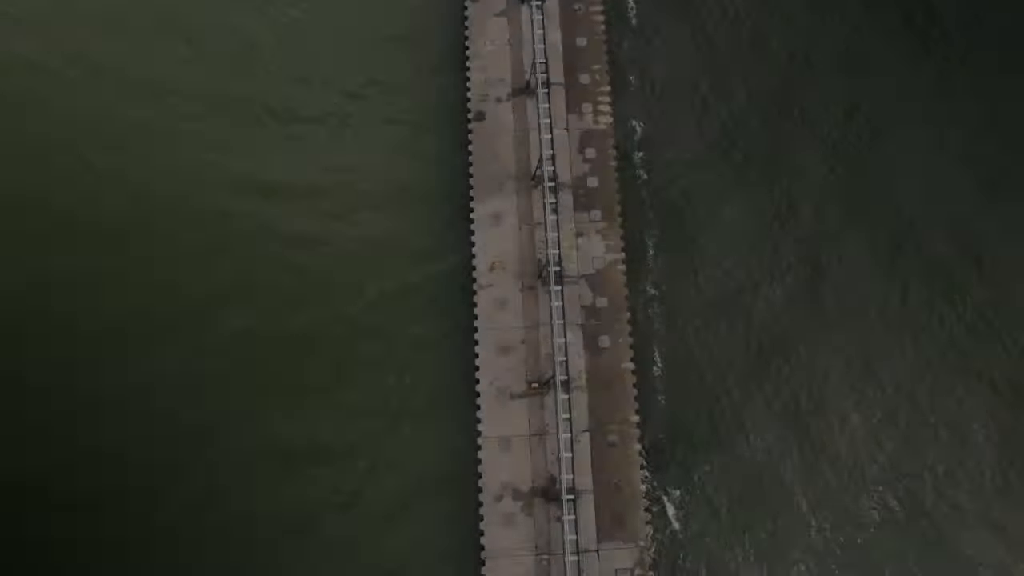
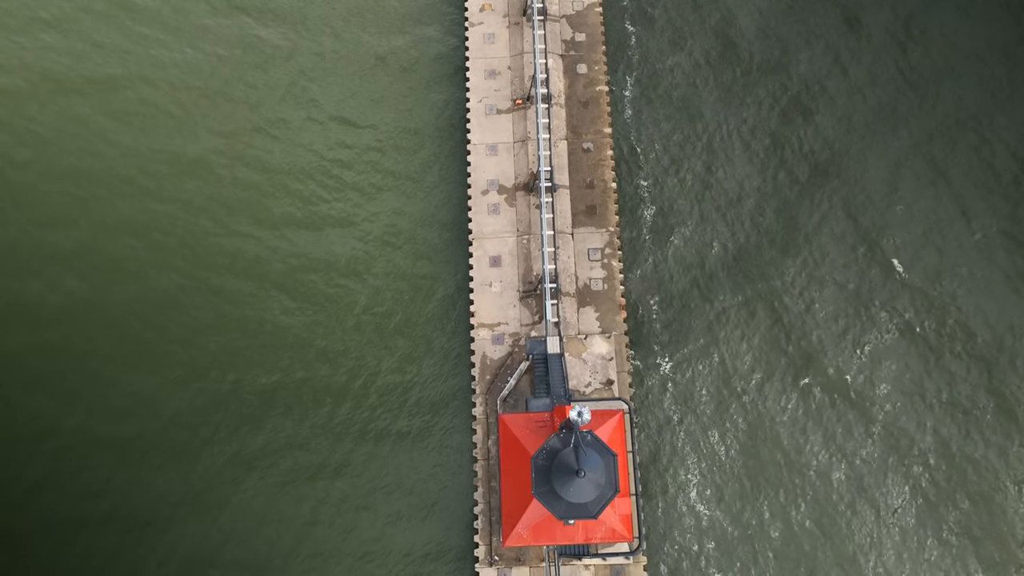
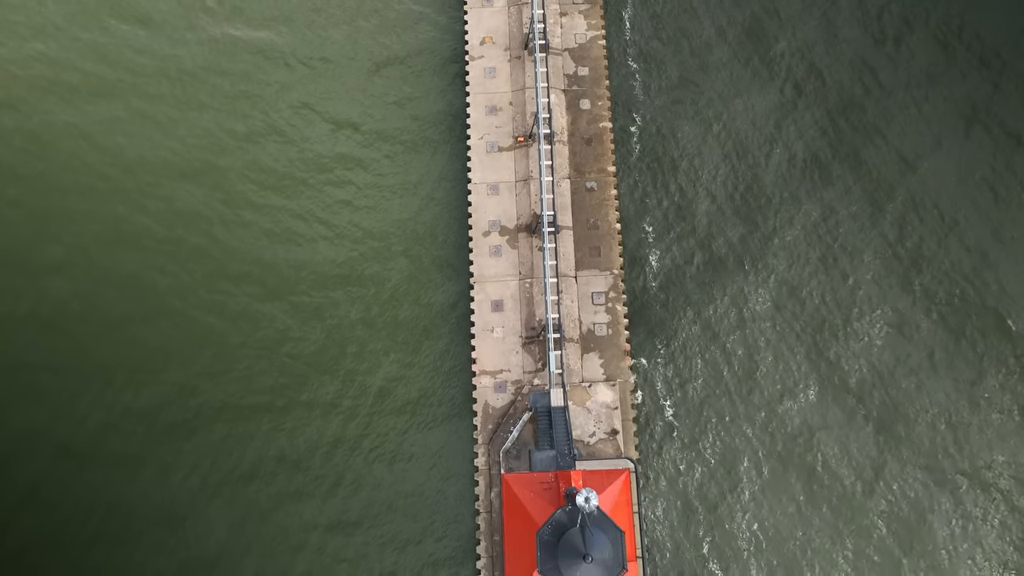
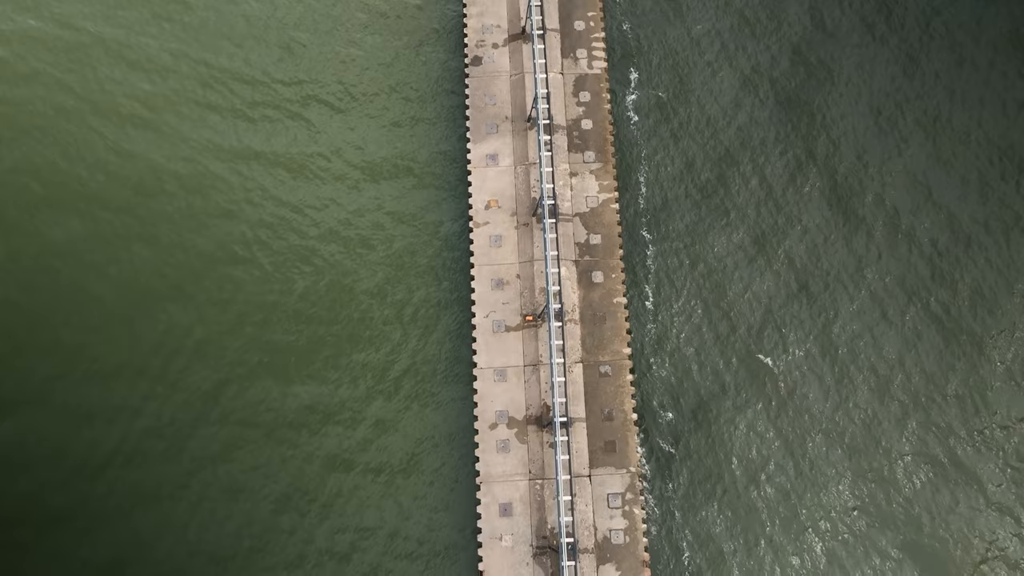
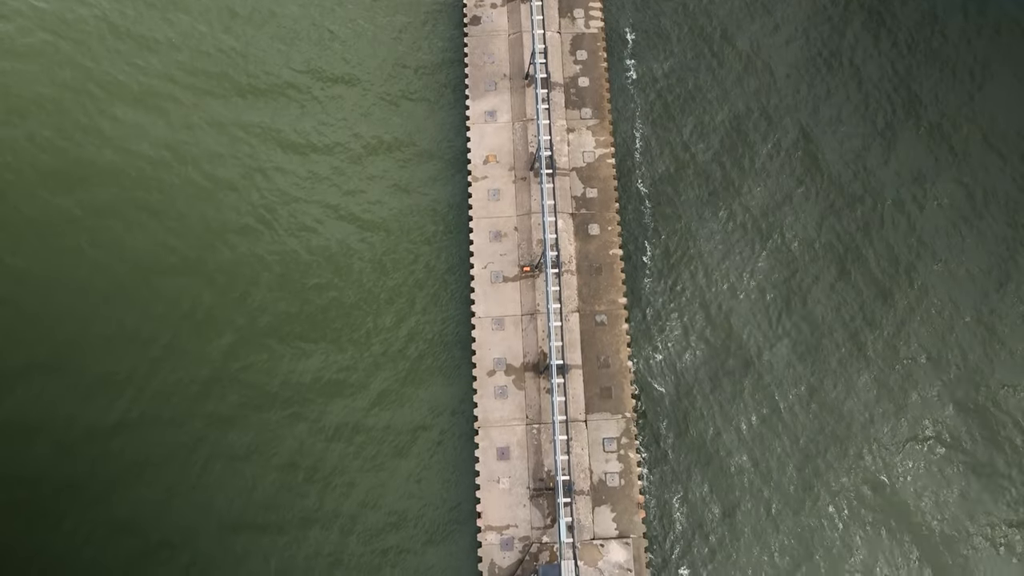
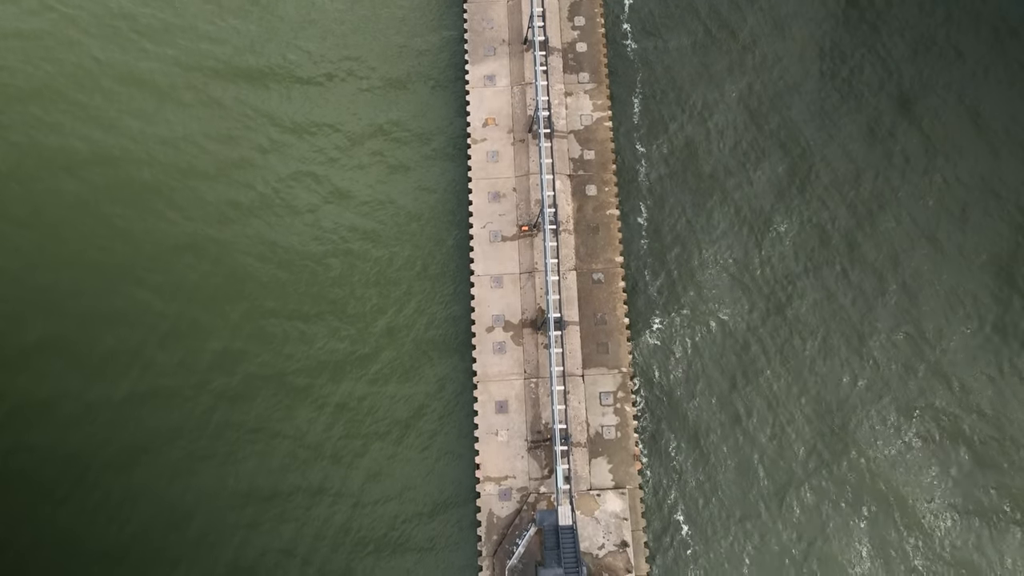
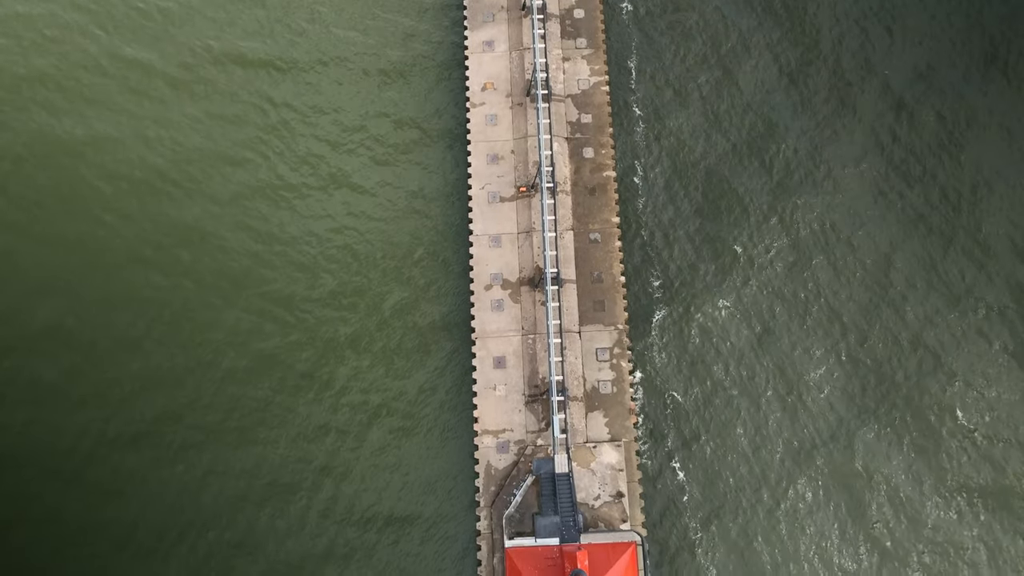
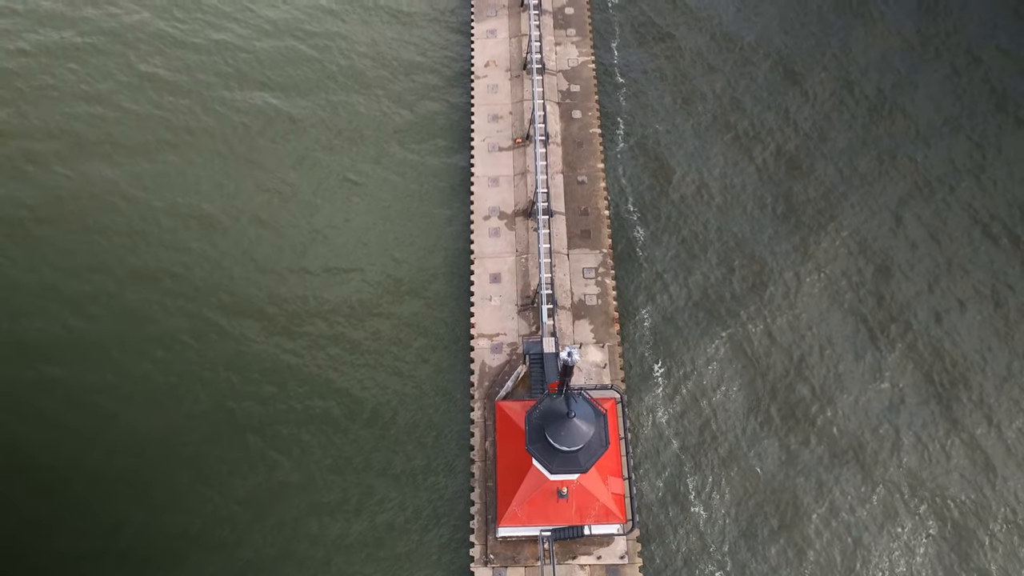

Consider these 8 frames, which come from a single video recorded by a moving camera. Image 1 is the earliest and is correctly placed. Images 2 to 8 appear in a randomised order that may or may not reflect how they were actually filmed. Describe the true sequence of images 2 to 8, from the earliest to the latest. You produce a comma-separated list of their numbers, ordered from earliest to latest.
4, 5, 6, 7, 3, 2, 8
